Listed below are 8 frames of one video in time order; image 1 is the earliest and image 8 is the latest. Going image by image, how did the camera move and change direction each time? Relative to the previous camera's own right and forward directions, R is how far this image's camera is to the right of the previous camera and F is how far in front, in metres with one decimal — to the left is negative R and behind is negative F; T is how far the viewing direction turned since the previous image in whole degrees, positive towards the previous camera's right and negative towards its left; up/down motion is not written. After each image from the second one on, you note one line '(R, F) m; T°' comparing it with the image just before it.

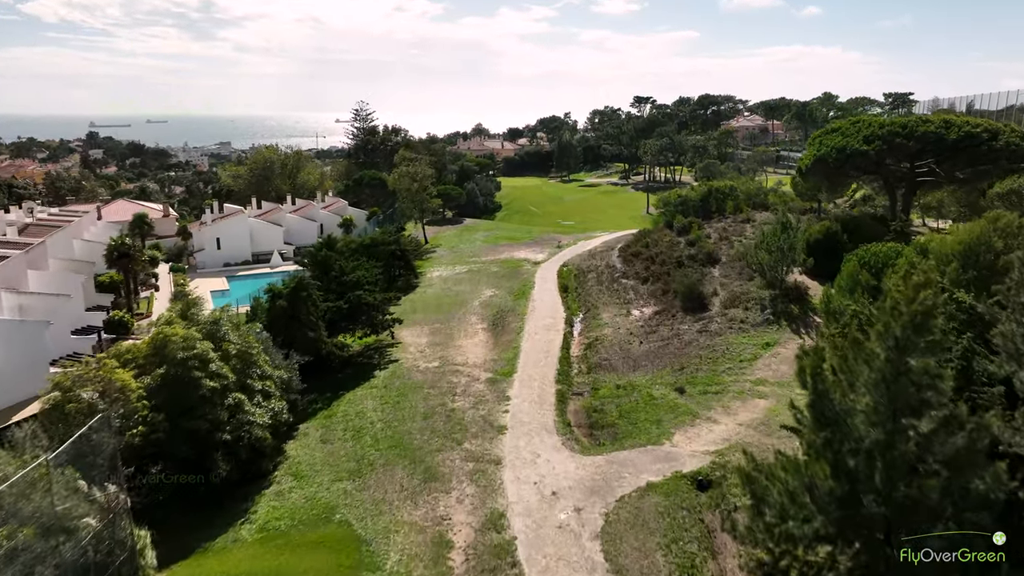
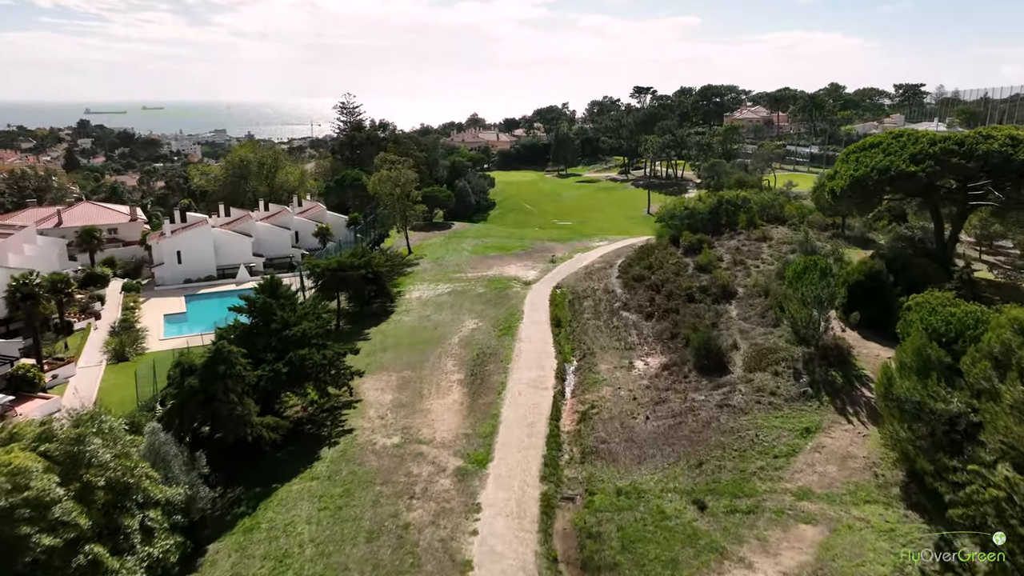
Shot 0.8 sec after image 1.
(+0.7, +5.1) m; 0°
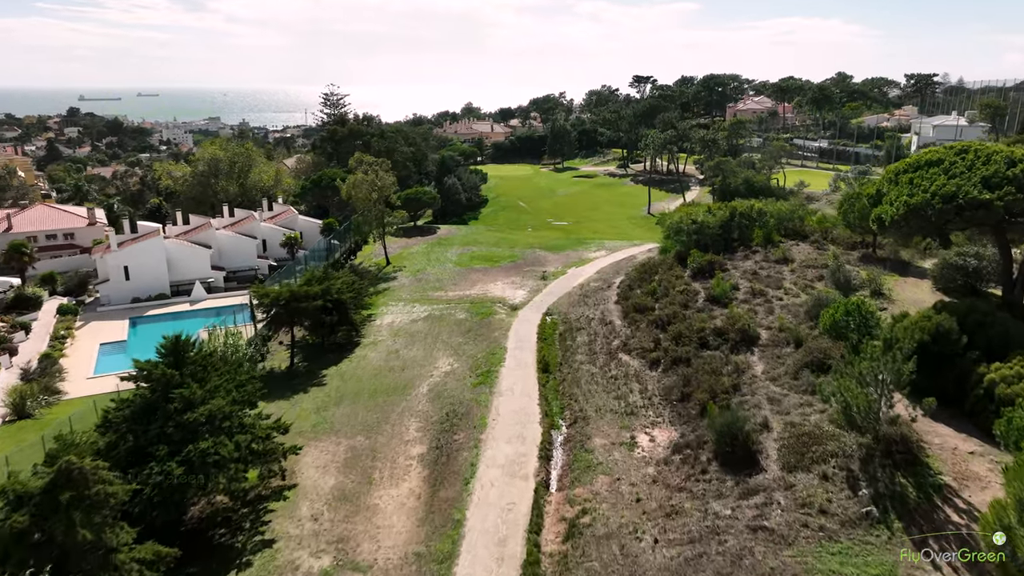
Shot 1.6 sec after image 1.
(+0.8, +5.5) m; 0°
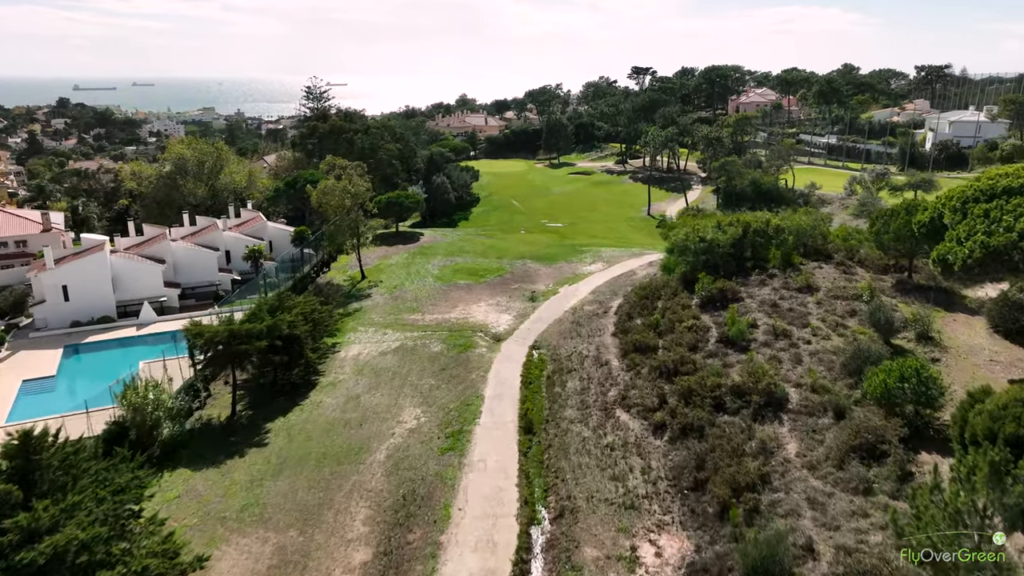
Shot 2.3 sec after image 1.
(+0.8, +5.0) m; 0°
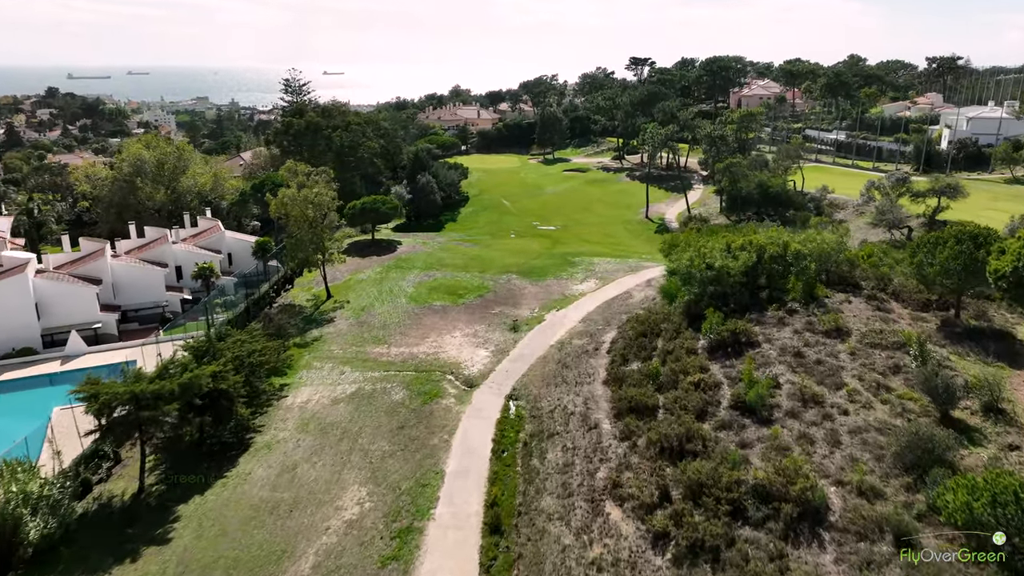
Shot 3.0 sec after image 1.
(+1.0, +5.3) m; 0°
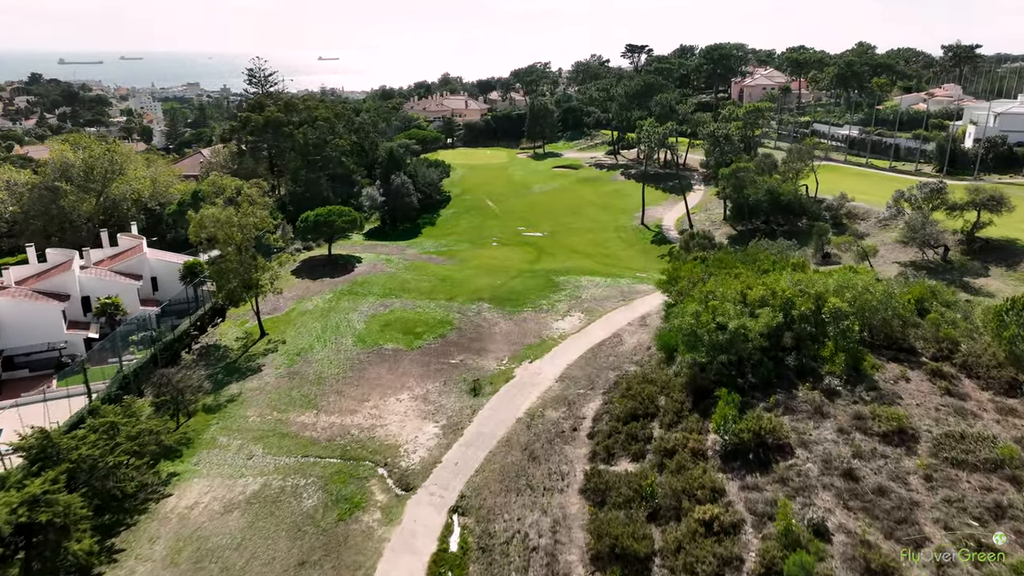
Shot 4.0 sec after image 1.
(+1.6, +7.4) m; 0°
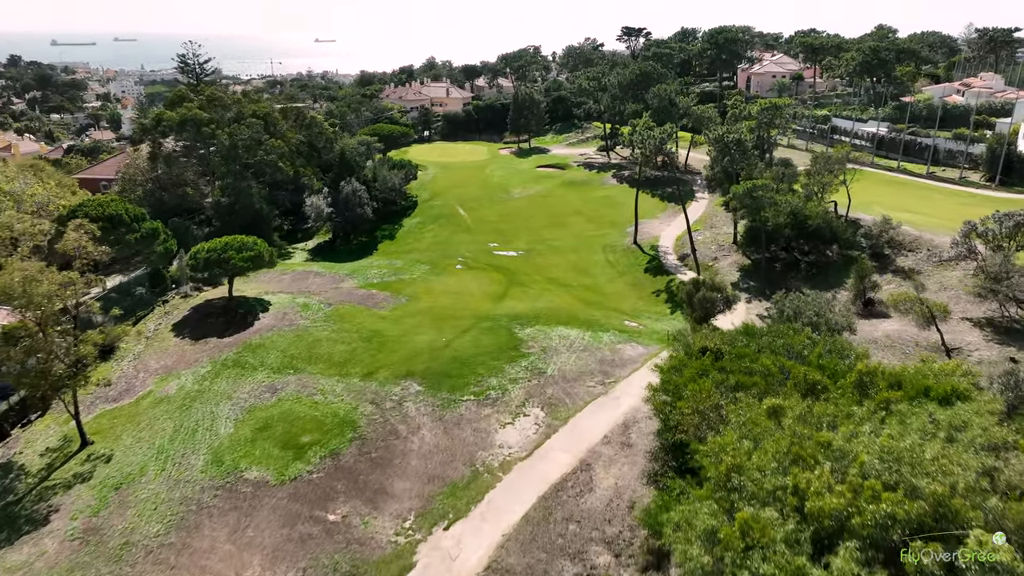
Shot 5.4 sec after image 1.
(+2.8, +11.8) m; 0°
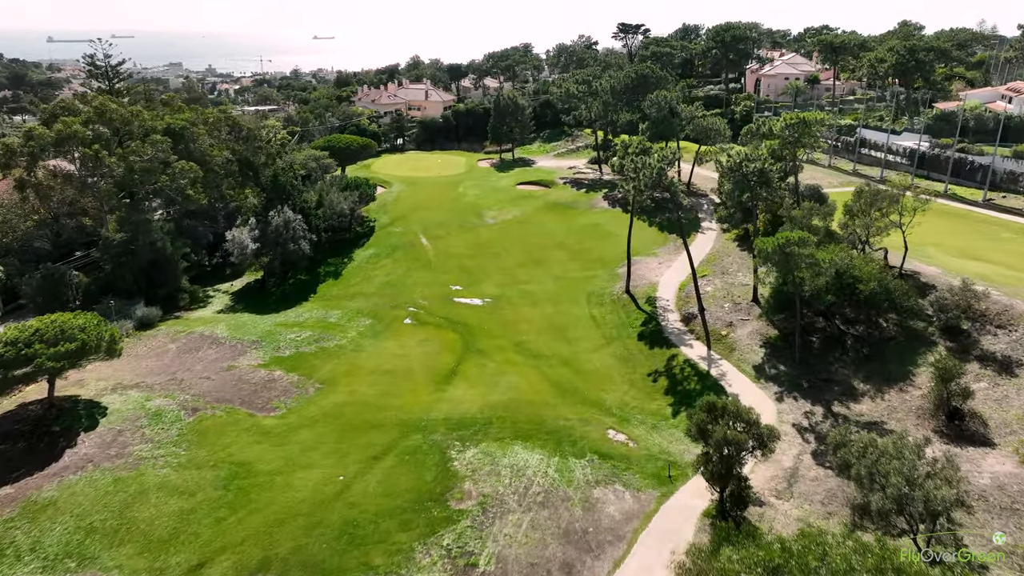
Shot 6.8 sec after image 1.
(+2.7, +12.2) m; 0°
